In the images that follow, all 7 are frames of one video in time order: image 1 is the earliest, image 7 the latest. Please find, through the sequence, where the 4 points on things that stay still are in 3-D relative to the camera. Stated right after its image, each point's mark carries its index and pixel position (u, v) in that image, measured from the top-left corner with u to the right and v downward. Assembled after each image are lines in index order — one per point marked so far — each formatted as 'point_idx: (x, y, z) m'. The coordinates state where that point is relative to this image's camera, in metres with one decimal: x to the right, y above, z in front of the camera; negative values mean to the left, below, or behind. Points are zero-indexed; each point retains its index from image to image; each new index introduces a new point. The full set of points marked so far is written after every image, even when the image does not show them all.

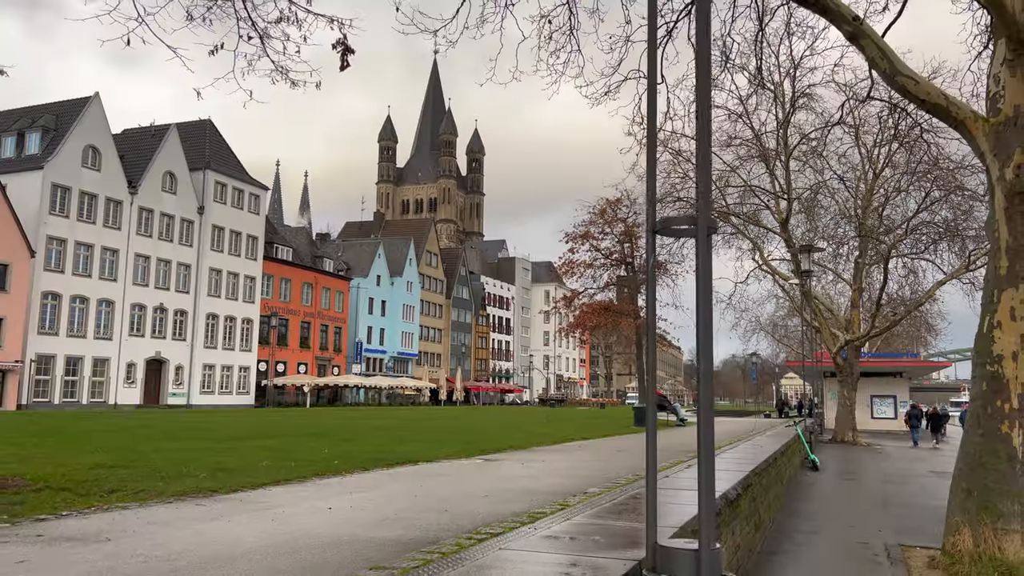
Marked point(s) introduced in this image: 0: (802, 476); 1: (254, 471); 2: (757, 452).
0: (+6.2, -4.1, +17.6) m
1: (-3.0, -2.0, +9.1) m
2: (+4.0, -2.7, +13.6) m
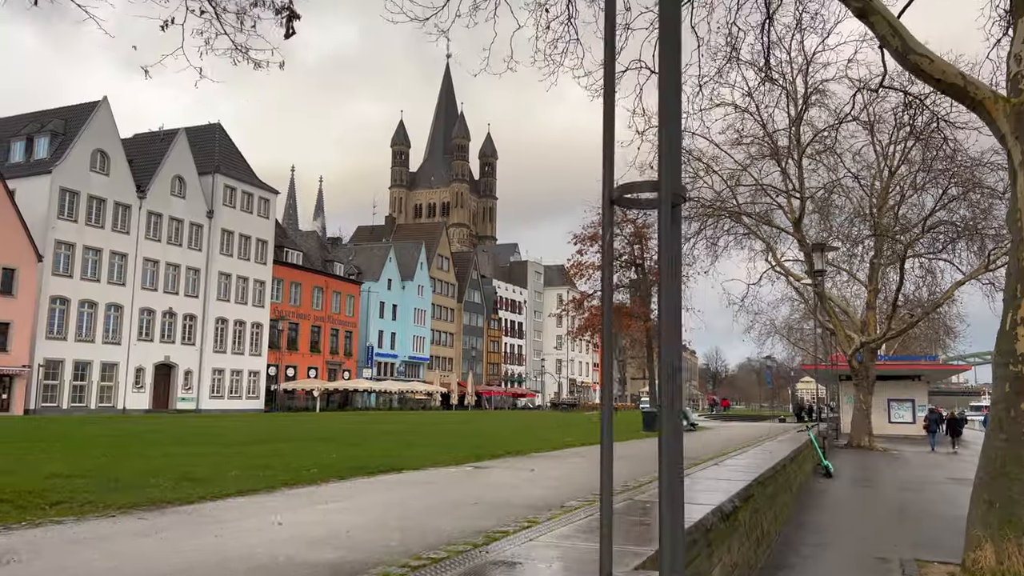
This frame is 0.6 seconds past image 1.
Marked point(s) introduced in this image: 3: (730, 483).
0: (+6.2, -4.0, +17.0) m
1: (-3.1, -2.0, +8.6) m
2: (+3.9, -2.7, +12.9) m
3: (+2.0, -1.8, +7.7) m
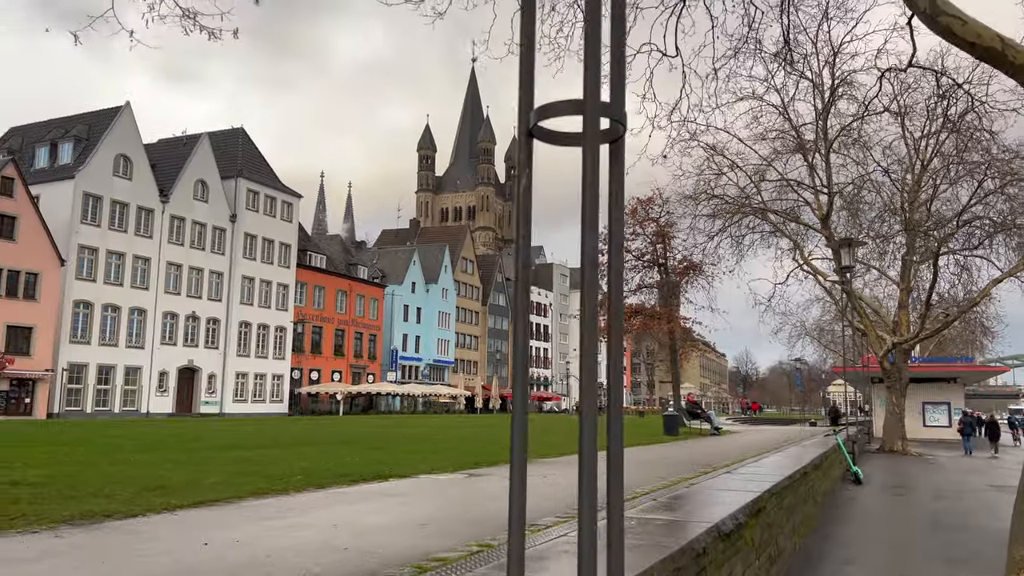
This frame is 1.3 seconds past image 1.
0: (+6.4, -4.0, +16.1) m
1: (-3.2, -2.0, +8.1) m
2: (+4.0, -2.6, +12.1) m
3: (+1.9, -1.7, +7.0) m
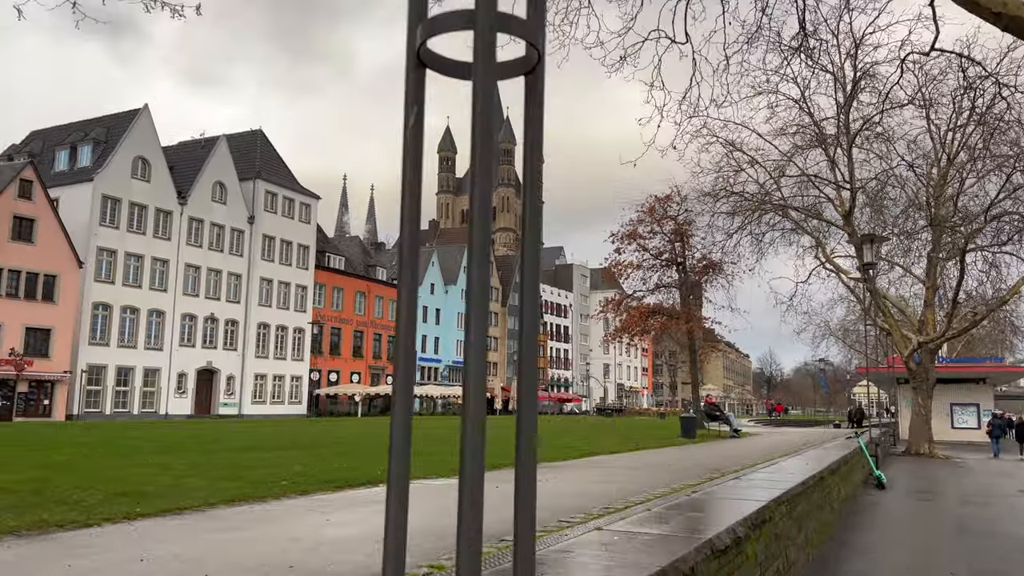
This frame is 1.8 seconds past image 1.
0: (+6.6, -3.9, +15.4) m
1: (-3.2, -1.9, +7.7) m
2: (+4.0, -2.6, +11.6) m
3: (+1.8, -1.7, +6.4) m
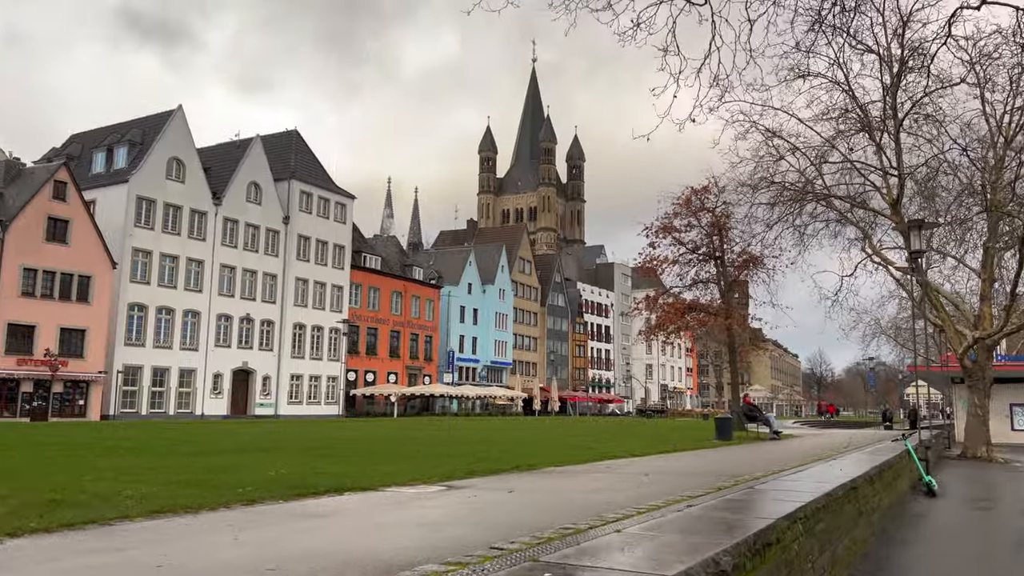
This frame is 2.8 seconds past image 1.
0: (+6.8, -3.7, +14.0) m
1: (-3.4, -1.8, +6.8) m
2: (+4.0, -2.4, +10.3) m
3: (+1.6, -1.5, +5.3) m
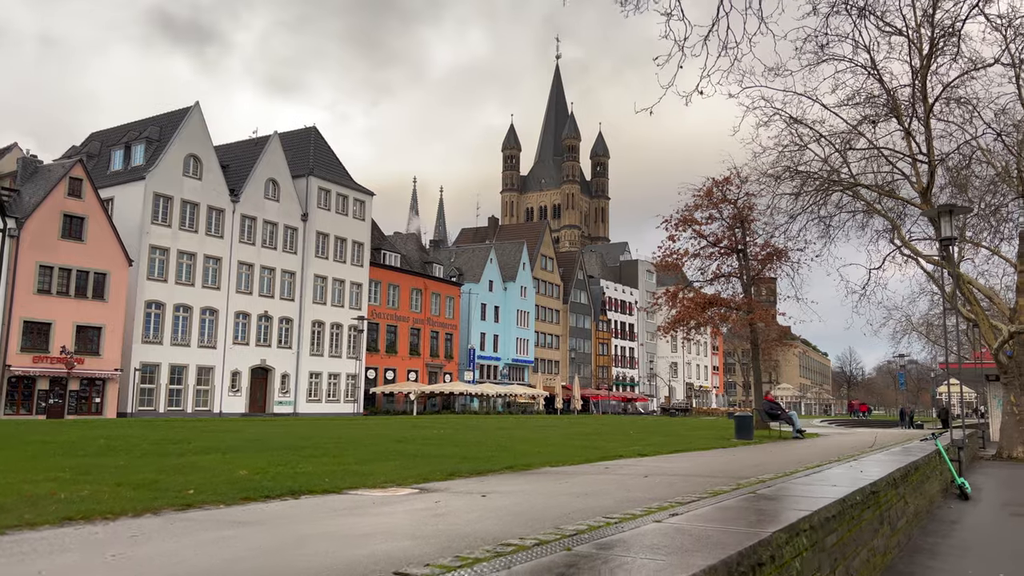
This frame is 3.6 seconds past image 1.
0: (+6.8, -3.5, +13.0) m
1: (-3.6, -1.6, +6.2) m
2: (+3.9, -2.2, +9.4) m
3: (+1.3, -1.3, +4.5) m
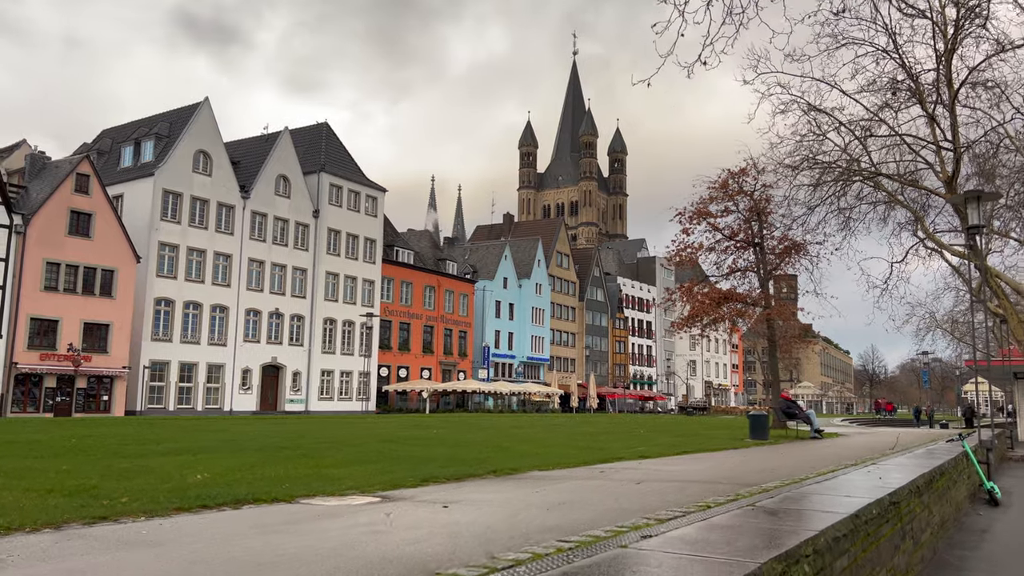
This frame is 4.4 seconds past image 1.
0: (+6.7, -3.4, +12.1) m
1: (-3.9, -1.5, +5.4) m
2: (+3.7, -2.0, +8.5) m
3: (+1.0, -1.2, +3.7) m
